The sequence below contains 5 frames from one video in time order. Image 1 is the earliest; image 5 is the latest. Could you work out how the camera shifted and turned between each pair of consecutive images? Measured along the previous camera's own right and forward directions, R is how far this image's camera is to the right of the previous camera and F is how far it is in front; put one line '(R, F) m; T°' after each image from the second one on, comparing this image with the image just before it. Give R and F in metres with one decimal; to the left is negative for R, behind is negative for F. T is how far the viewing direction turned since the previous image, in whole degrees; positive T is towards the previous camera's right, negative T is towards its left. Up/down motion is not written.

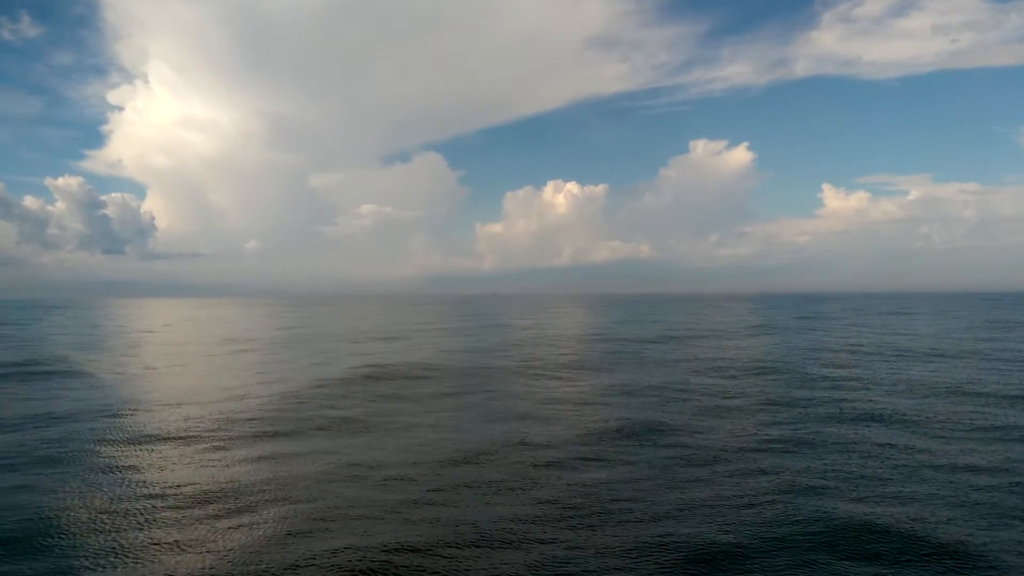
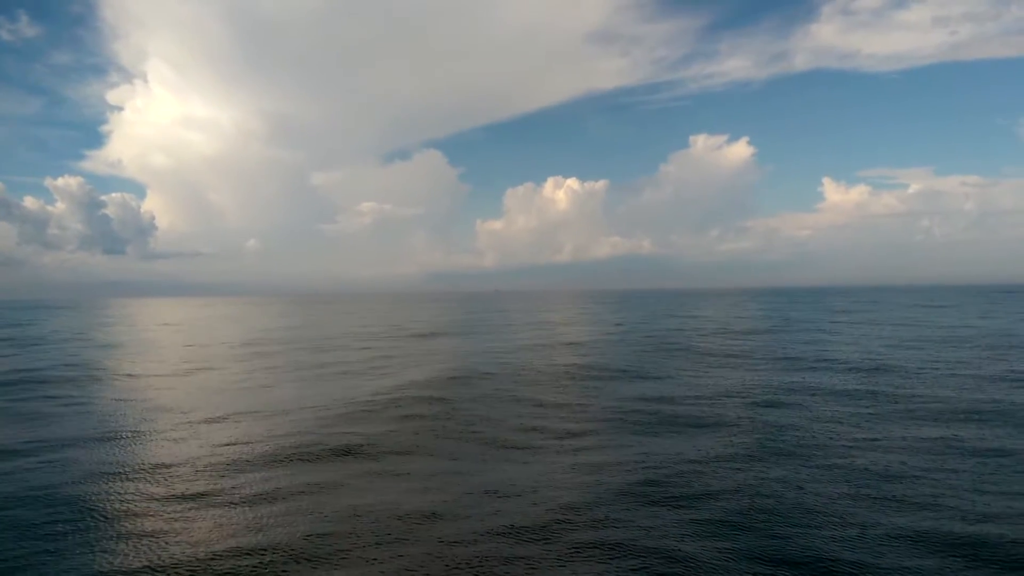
(-0.7, +1.1) m; 0°
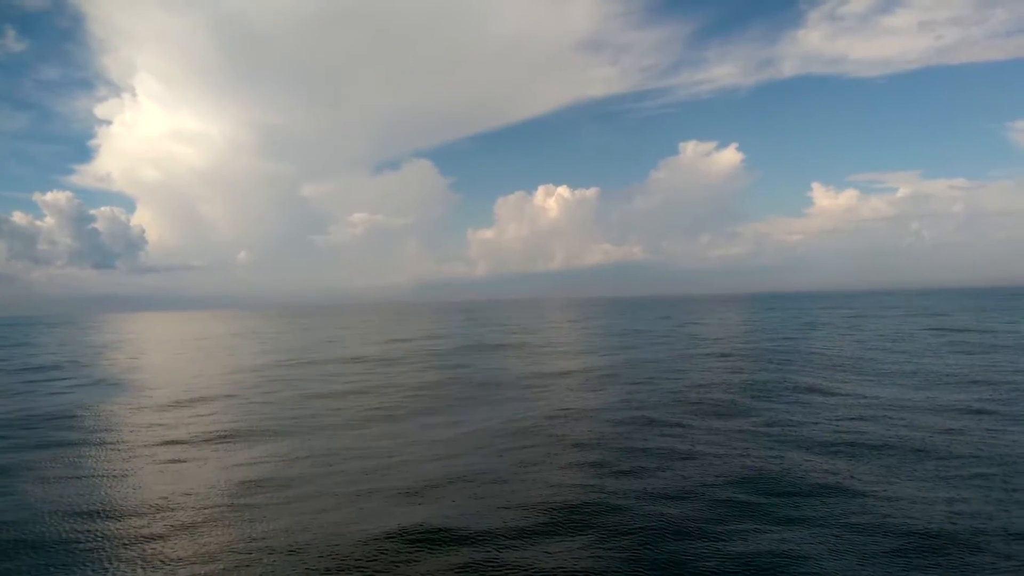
(-1.4, +1.6) m; +1°
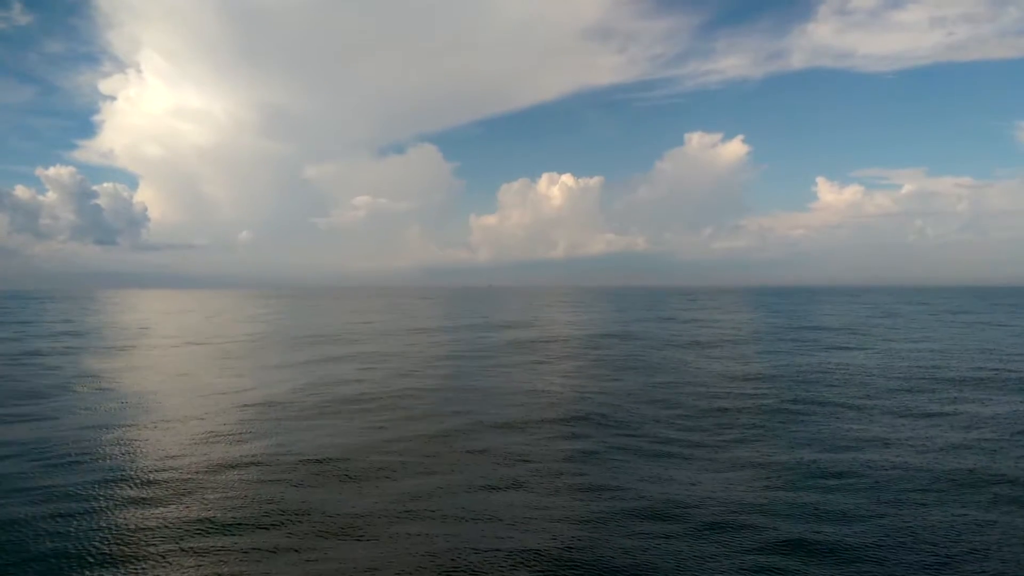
(-3.4, +5.3) m; 0°
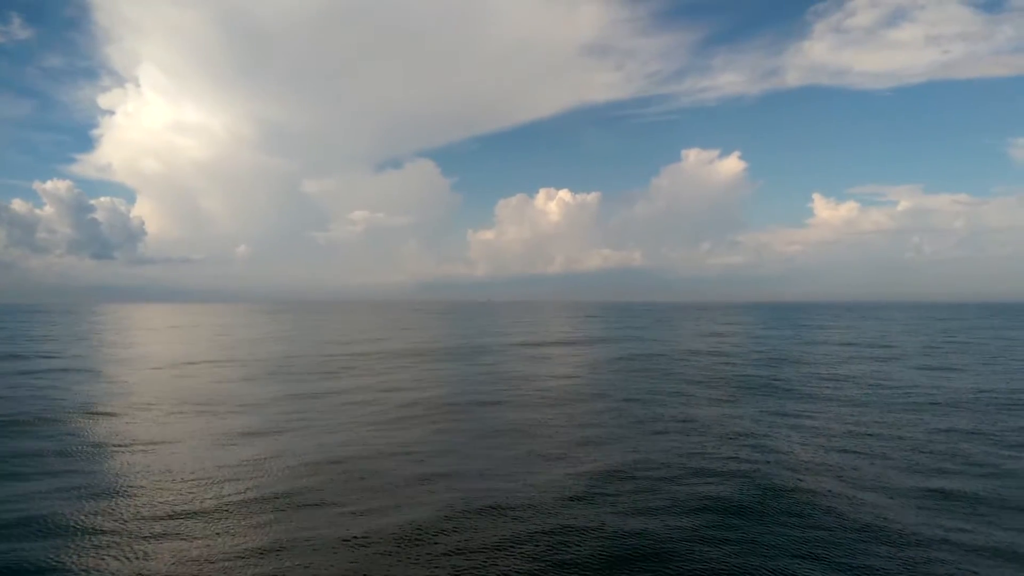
(+2.4, 0.0) m; 0°
